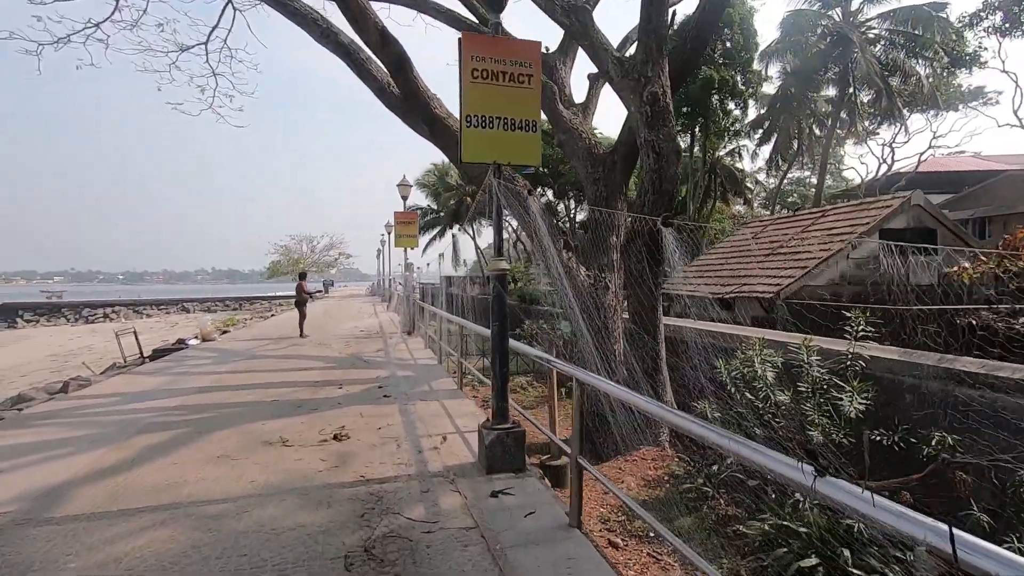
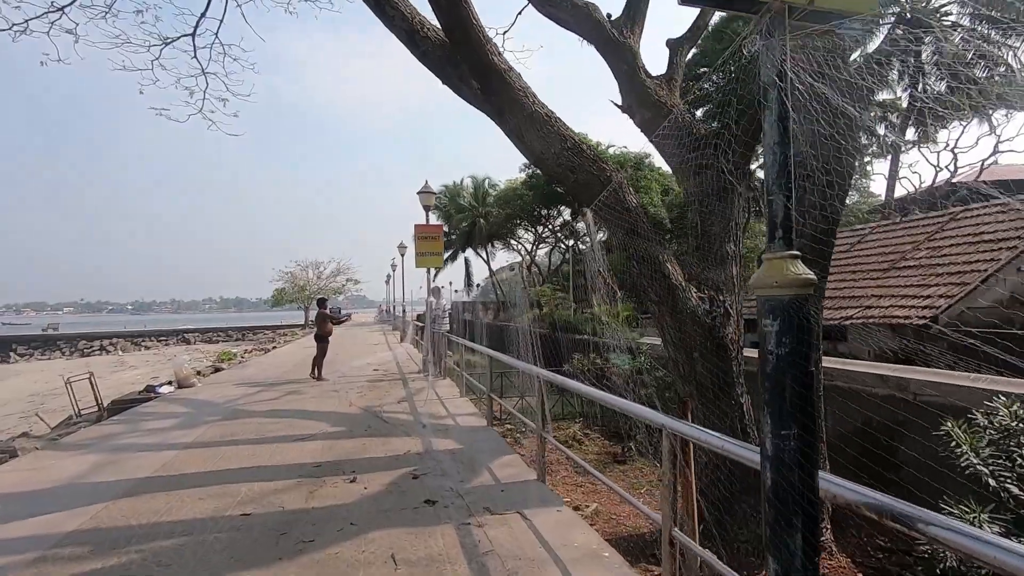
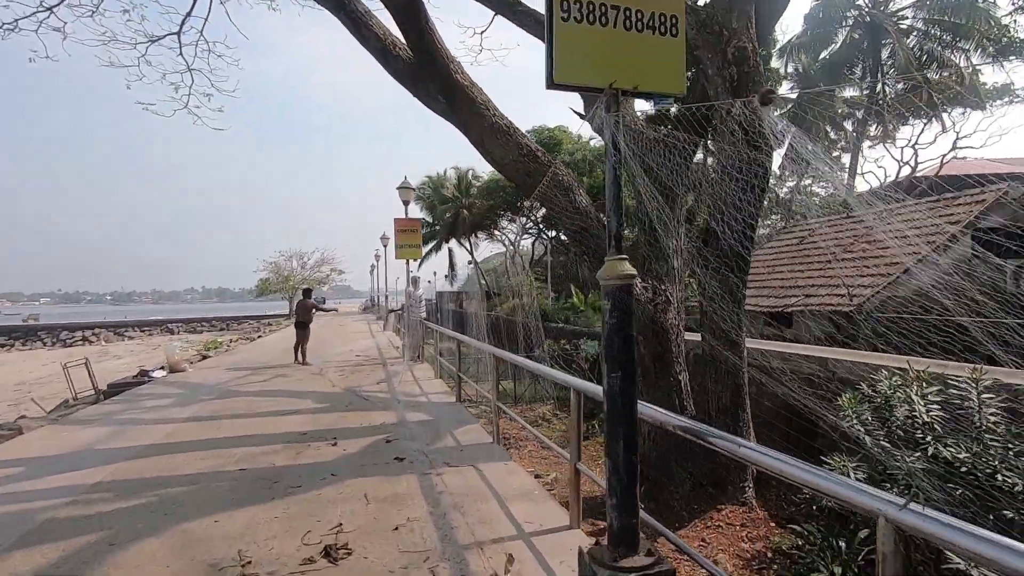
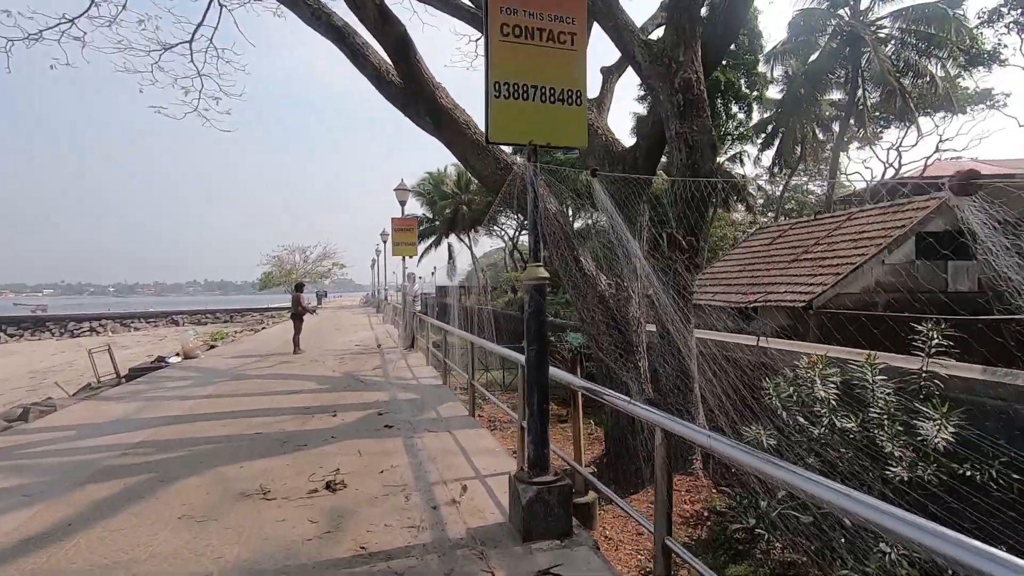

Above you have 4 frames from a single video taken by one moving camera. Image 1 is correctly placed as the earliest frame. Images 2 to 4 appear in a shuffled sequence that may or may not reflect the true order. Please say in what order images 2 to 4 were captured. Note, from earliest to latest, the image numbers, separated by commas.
4, 3, 2
